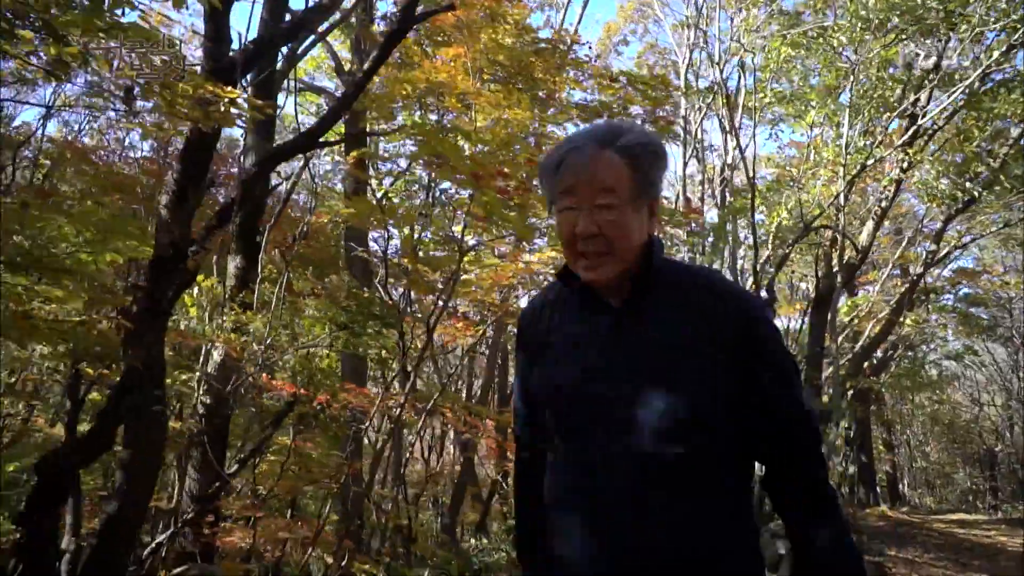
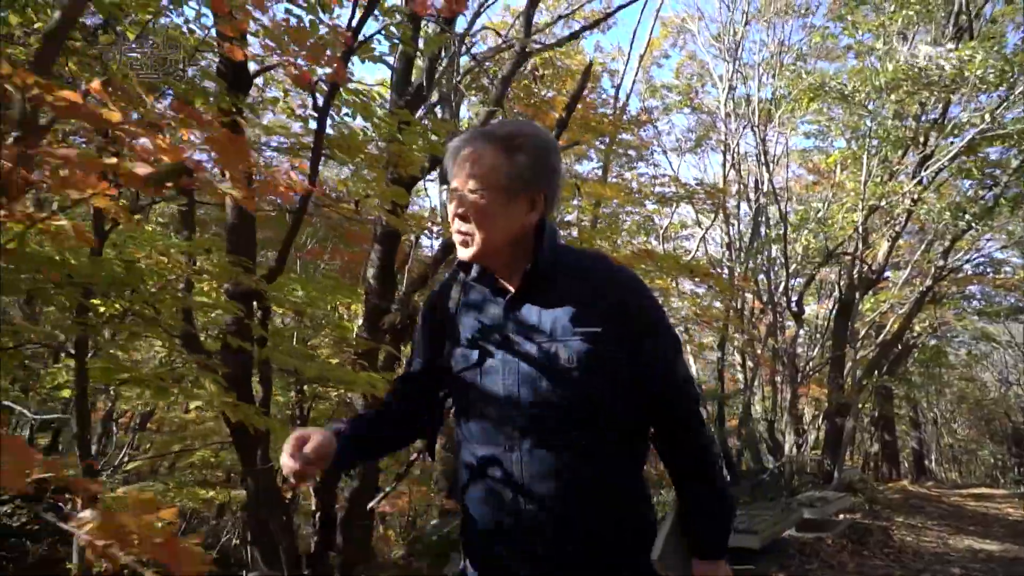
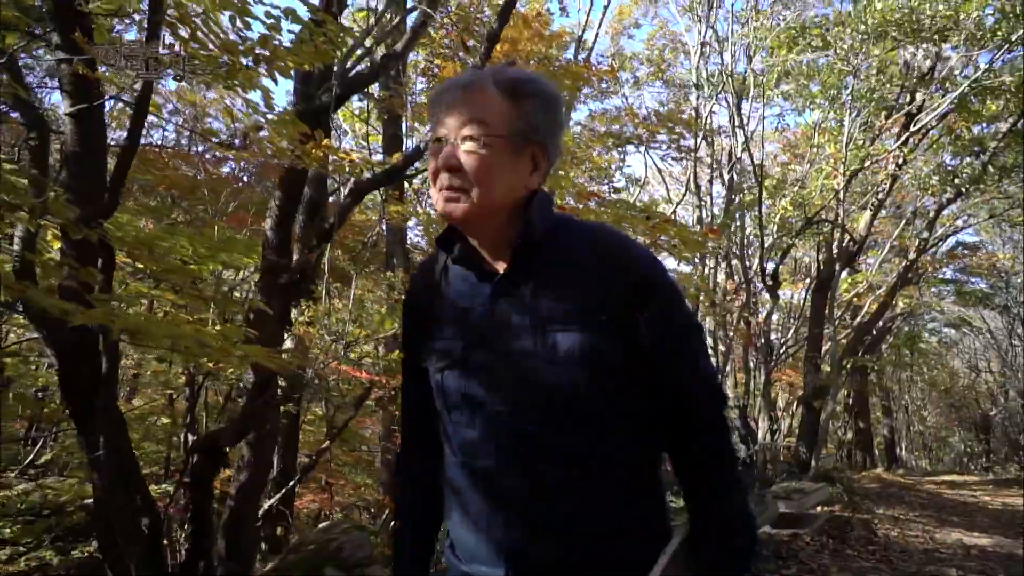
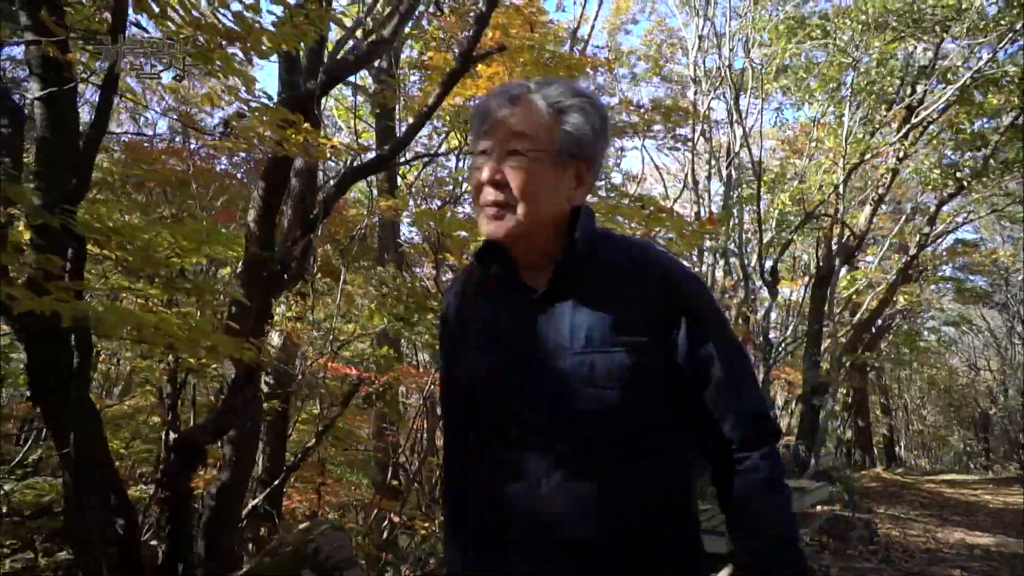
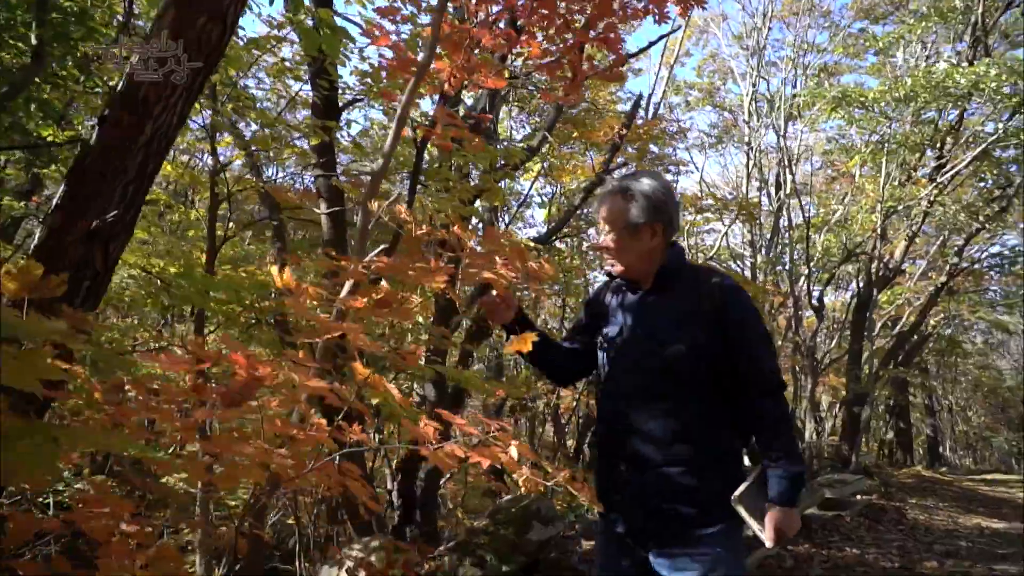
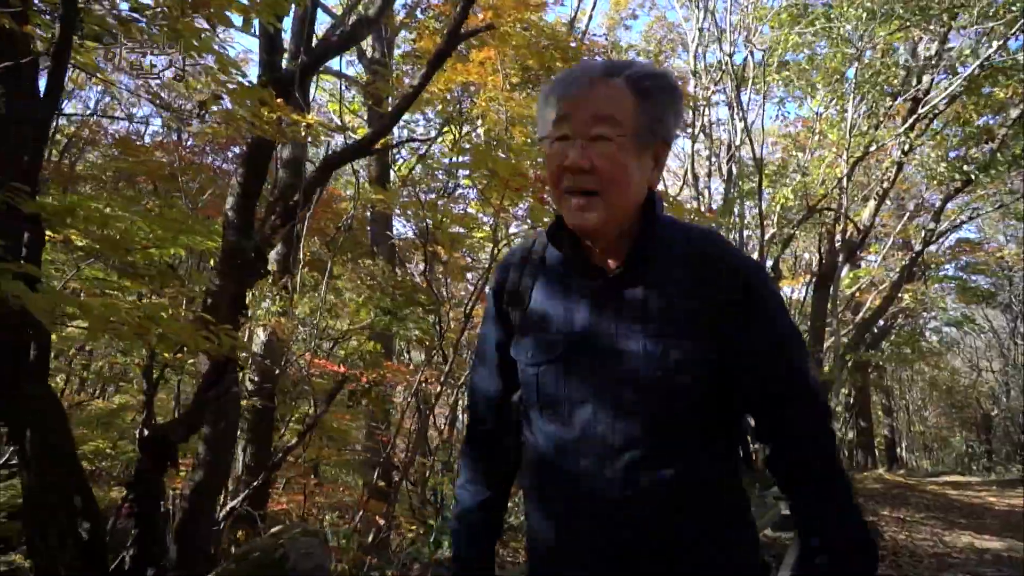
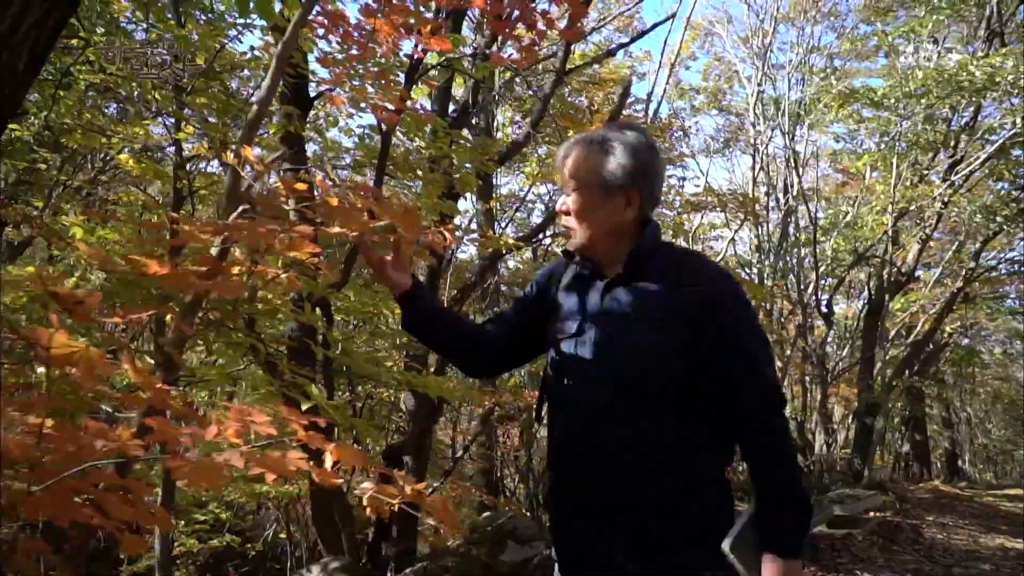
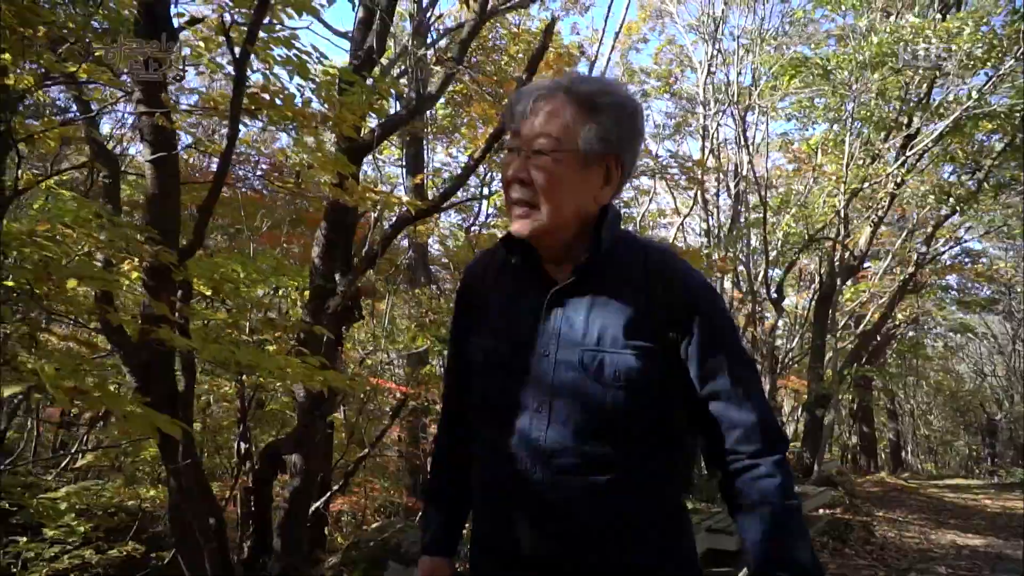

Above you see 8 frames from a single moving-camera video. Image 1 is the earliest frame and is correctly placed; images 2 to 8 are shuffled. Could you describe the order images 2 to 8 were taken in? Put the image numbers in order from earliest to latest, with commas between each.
6, 4, 3, 8, 2, 7, 5
